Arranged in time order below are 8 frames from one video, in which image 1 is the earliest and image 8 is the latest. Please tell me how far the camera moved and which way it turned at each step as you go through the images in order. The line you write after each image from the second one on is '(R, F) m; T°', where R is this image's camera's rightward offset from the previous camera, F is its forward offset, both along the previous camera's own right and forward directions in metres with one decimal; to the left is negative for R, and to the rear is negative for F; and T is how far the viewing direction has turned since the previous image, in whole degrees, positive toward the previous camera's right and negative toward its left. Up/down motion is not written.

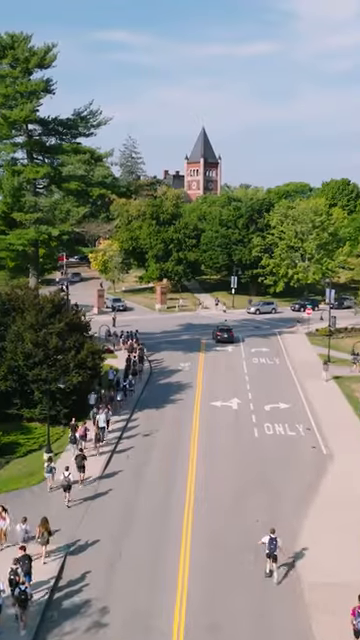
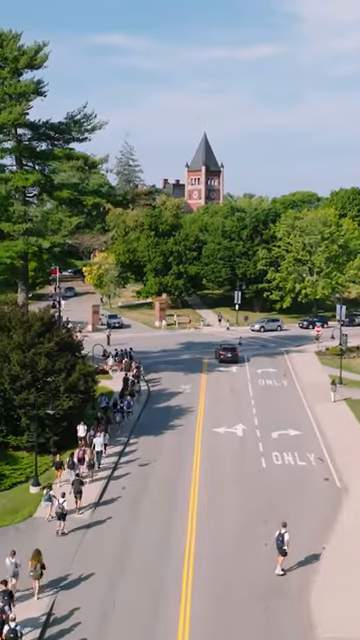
(0.0, +3.1) m; 0°
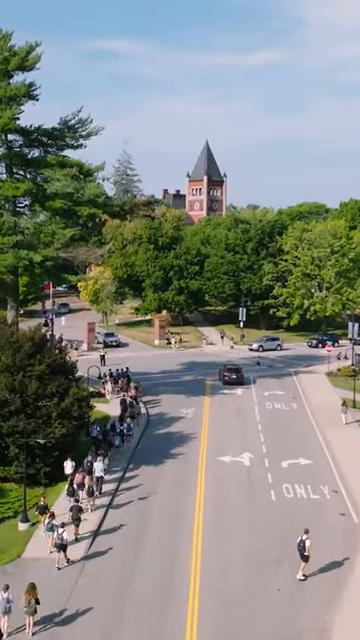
(-0.2, +2.8) m; 0°
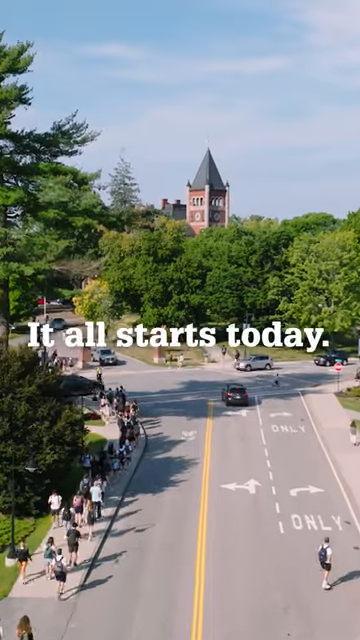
(0.0, +2.3) m; 0°
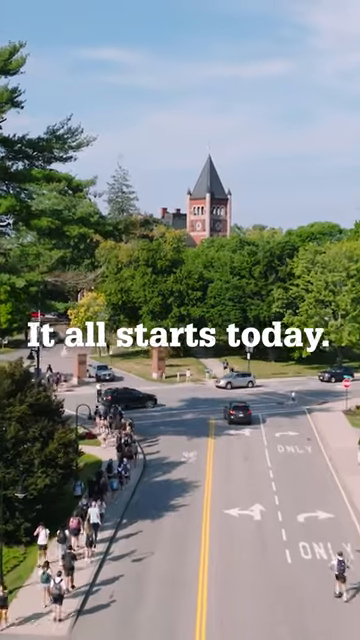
(0.0, +1.8) m; 0°
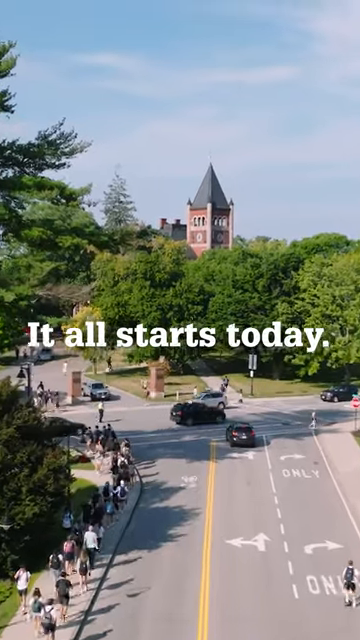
(+0.1, +1.9) m; 0°
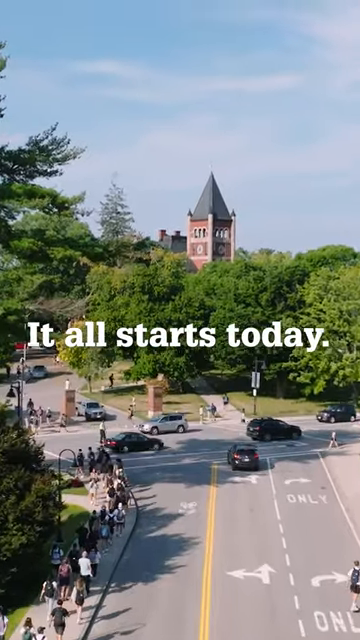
(+0.1, +1.8) m; 0°
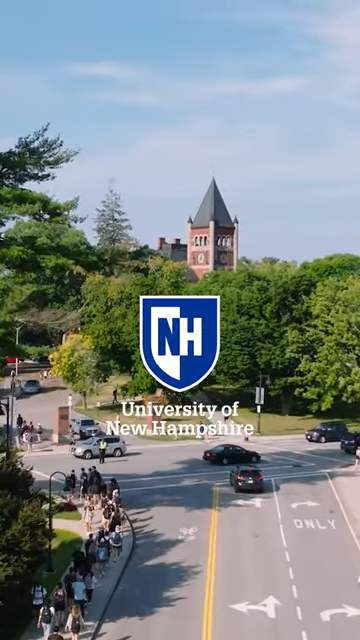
(+0.1, +1.8) m; 0°
